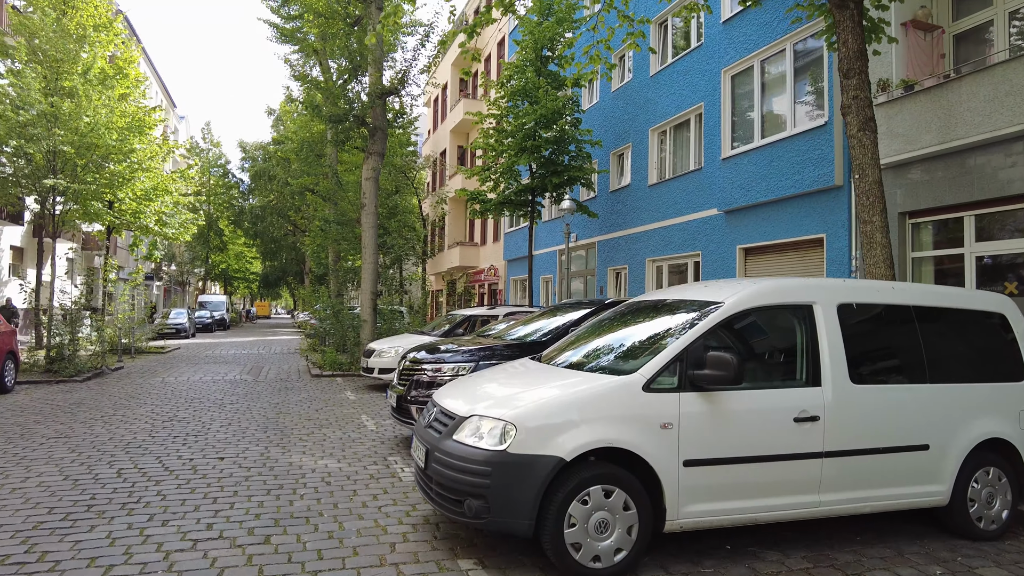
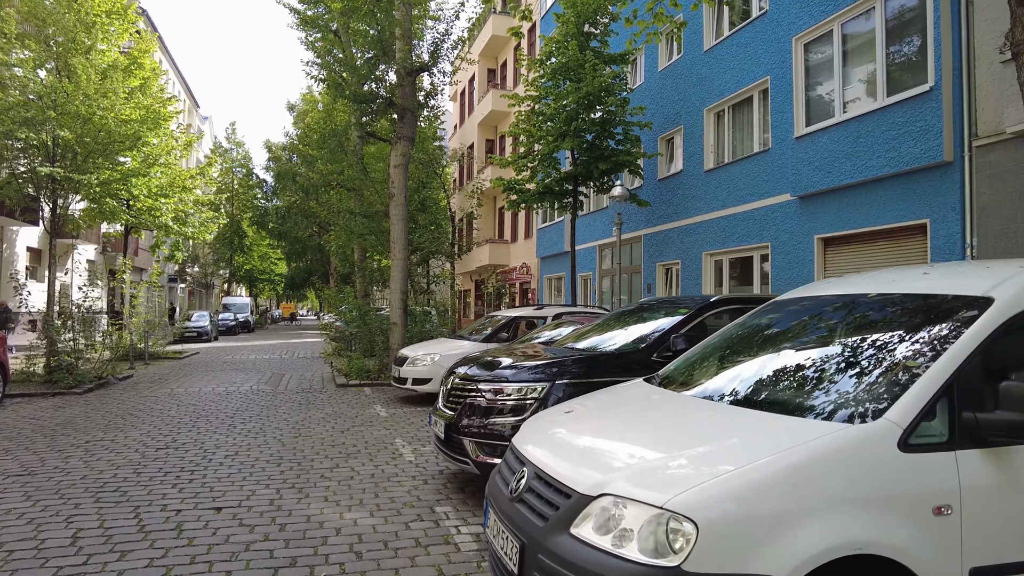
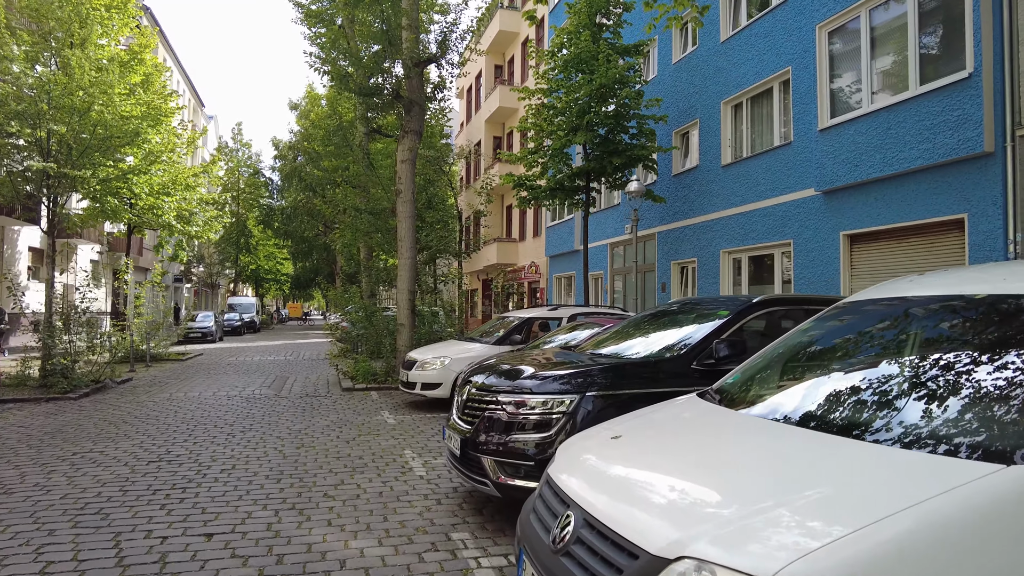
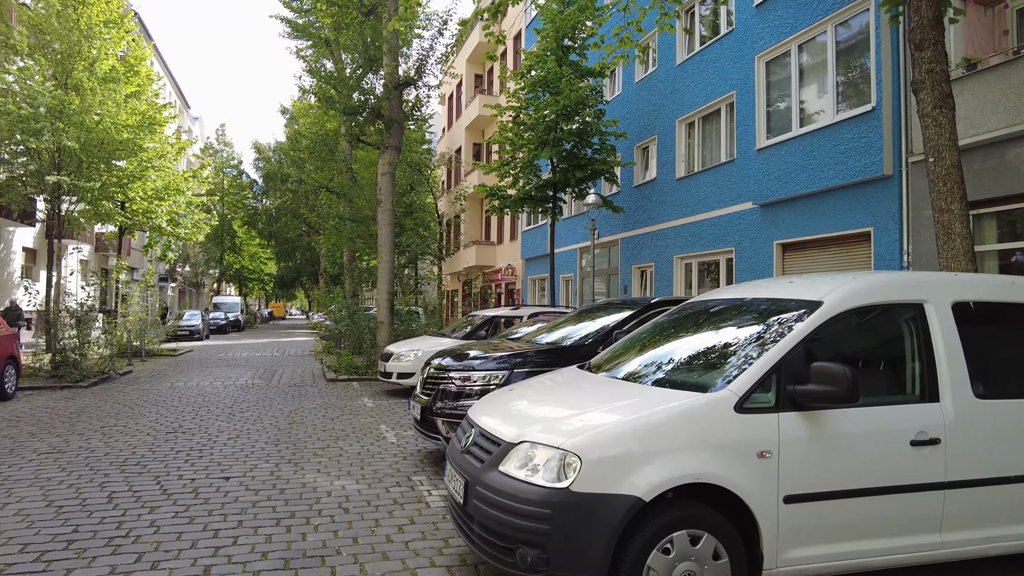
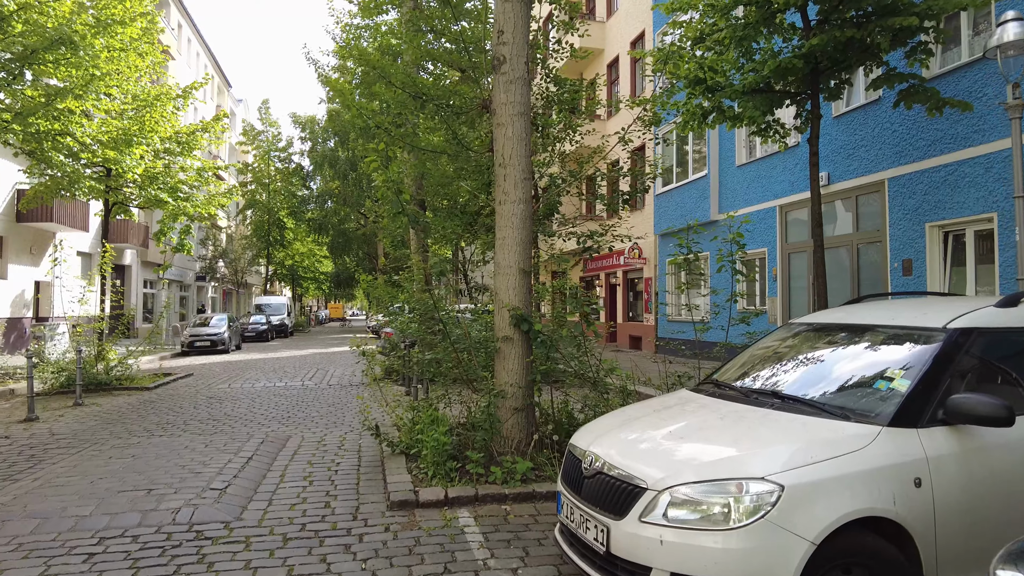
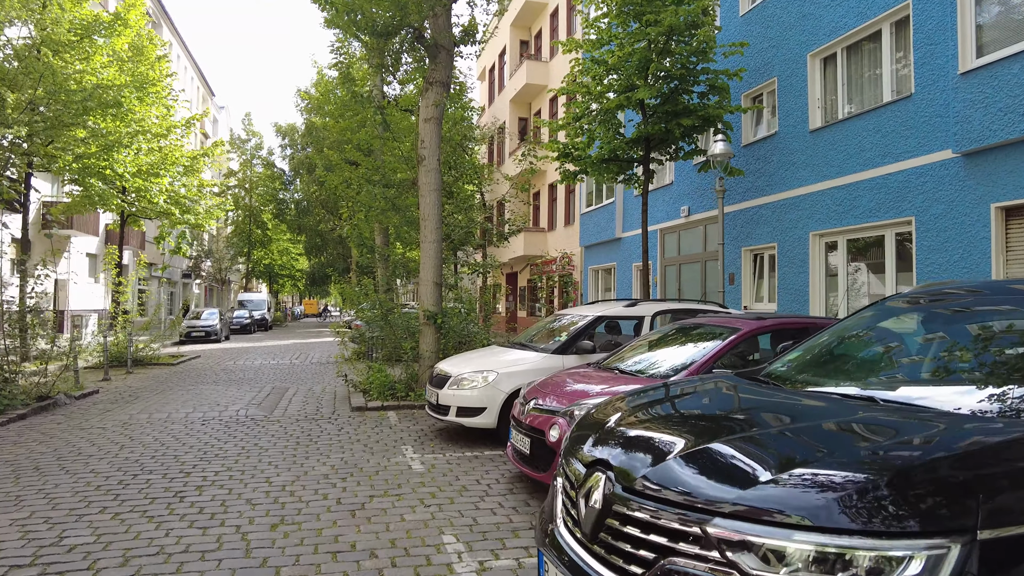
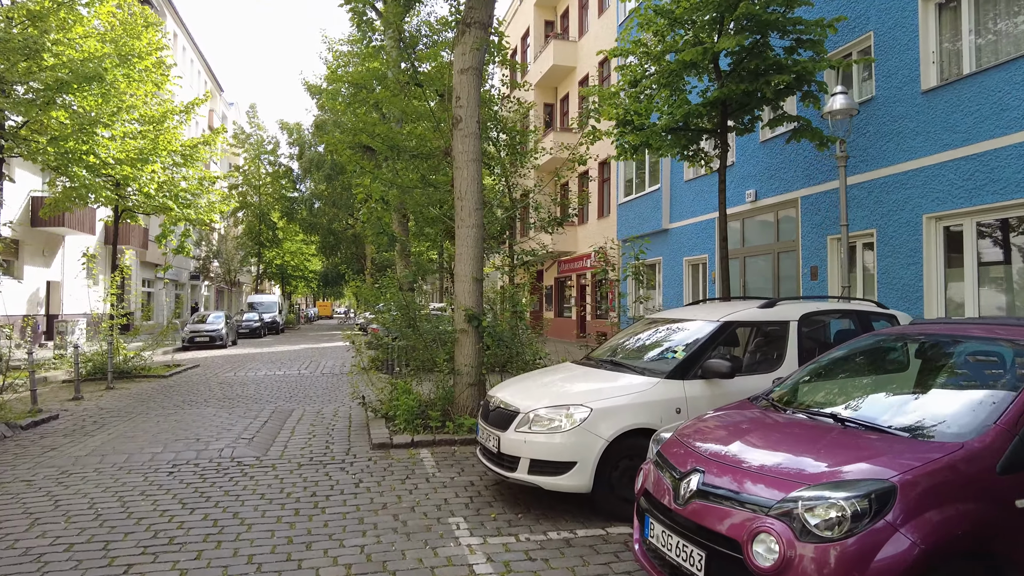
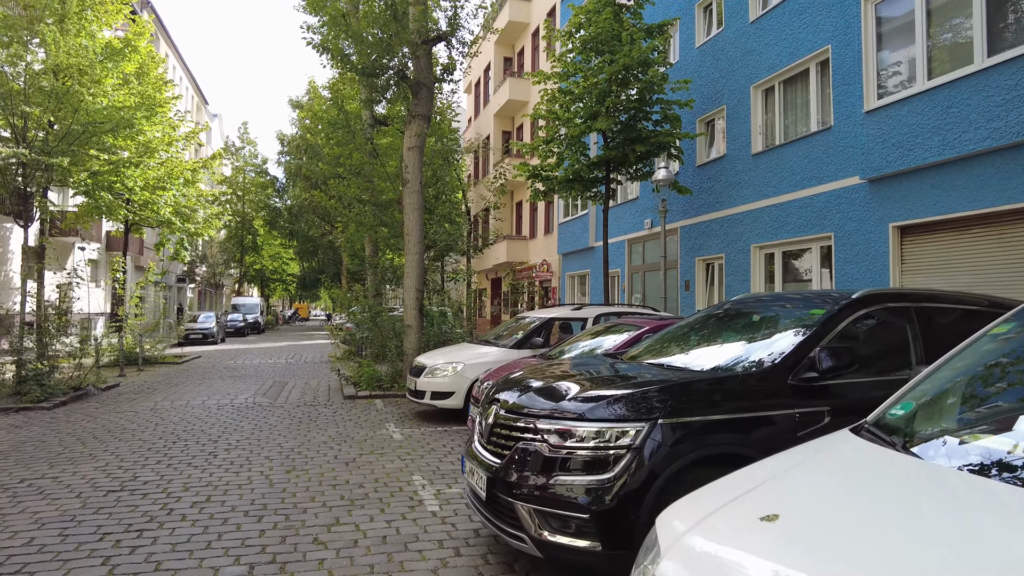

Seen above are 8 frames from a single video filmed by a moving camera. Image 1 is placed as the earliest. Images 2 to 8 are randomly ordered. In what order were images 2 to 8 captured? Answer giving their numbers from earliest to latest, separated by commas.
4, 2, 3, 8, 6, 7, 5
